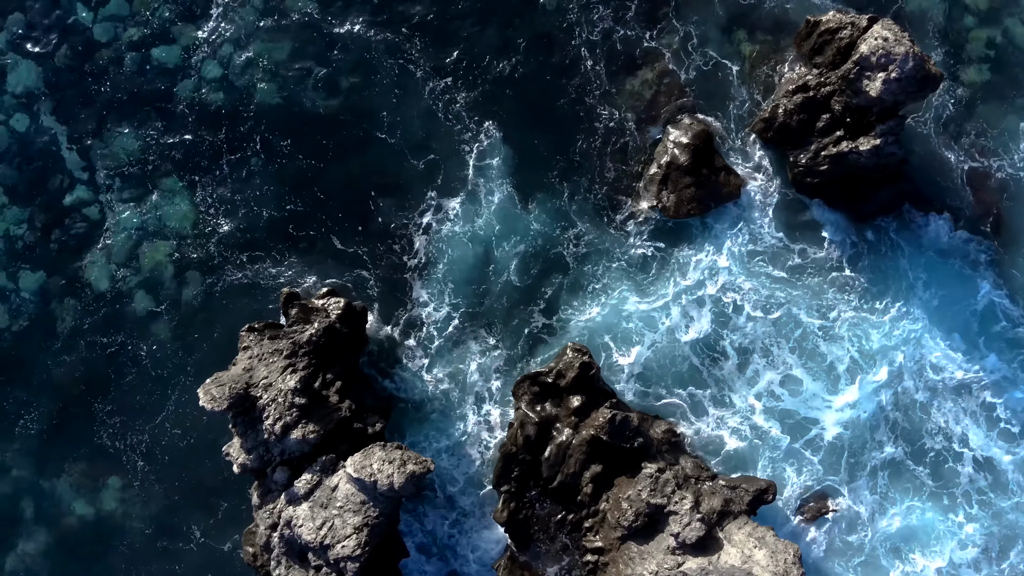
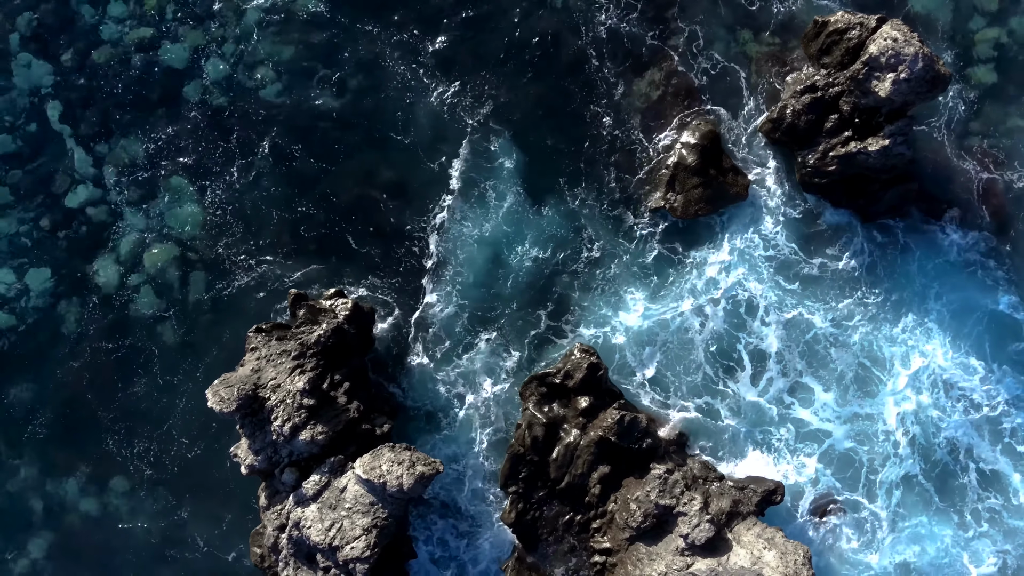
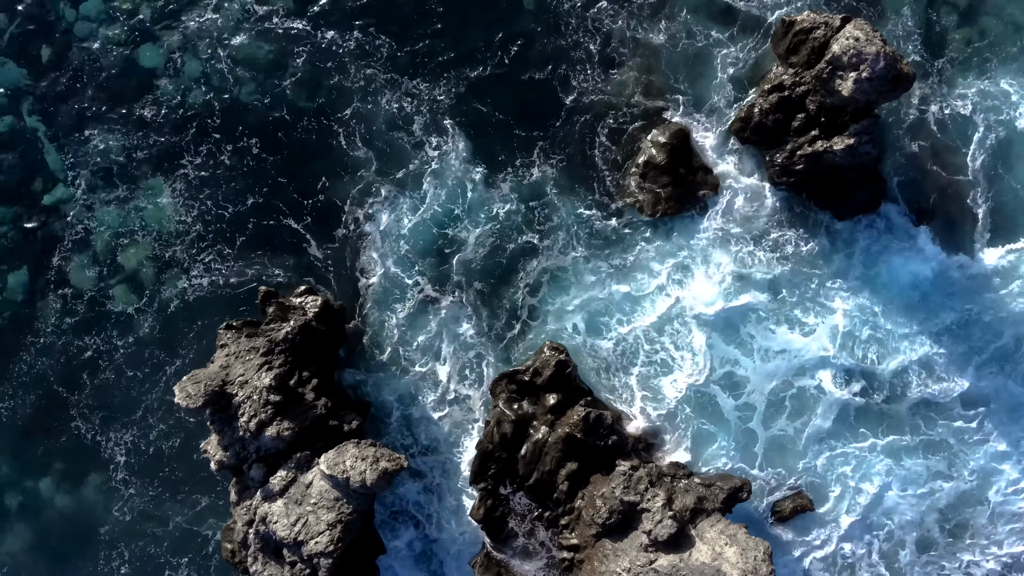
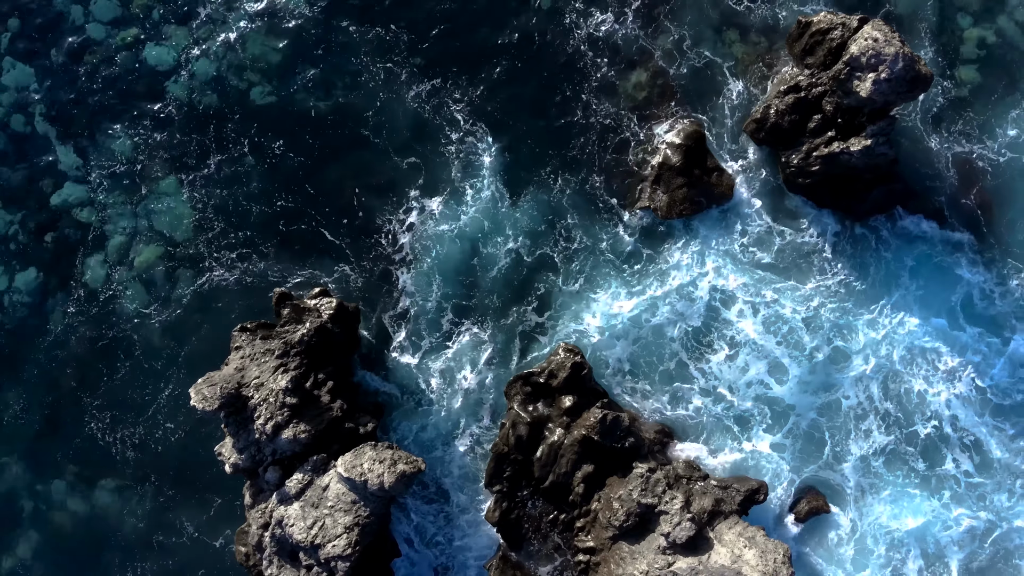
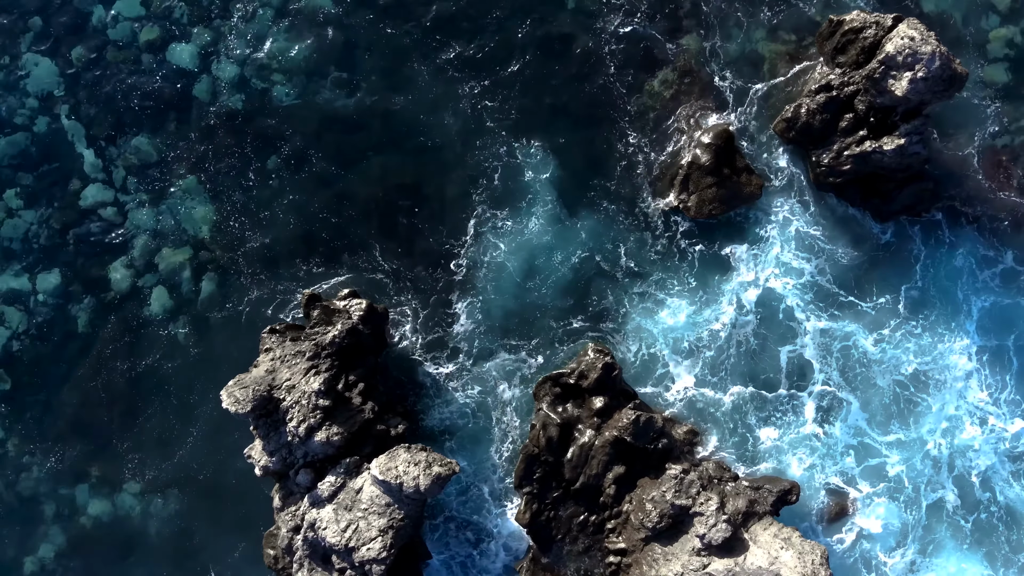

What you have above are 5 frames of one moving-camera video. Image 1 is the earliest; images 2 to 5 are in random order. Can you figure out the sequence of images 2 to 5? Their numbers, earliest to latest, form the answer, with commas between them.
5, 2, 4, 3
